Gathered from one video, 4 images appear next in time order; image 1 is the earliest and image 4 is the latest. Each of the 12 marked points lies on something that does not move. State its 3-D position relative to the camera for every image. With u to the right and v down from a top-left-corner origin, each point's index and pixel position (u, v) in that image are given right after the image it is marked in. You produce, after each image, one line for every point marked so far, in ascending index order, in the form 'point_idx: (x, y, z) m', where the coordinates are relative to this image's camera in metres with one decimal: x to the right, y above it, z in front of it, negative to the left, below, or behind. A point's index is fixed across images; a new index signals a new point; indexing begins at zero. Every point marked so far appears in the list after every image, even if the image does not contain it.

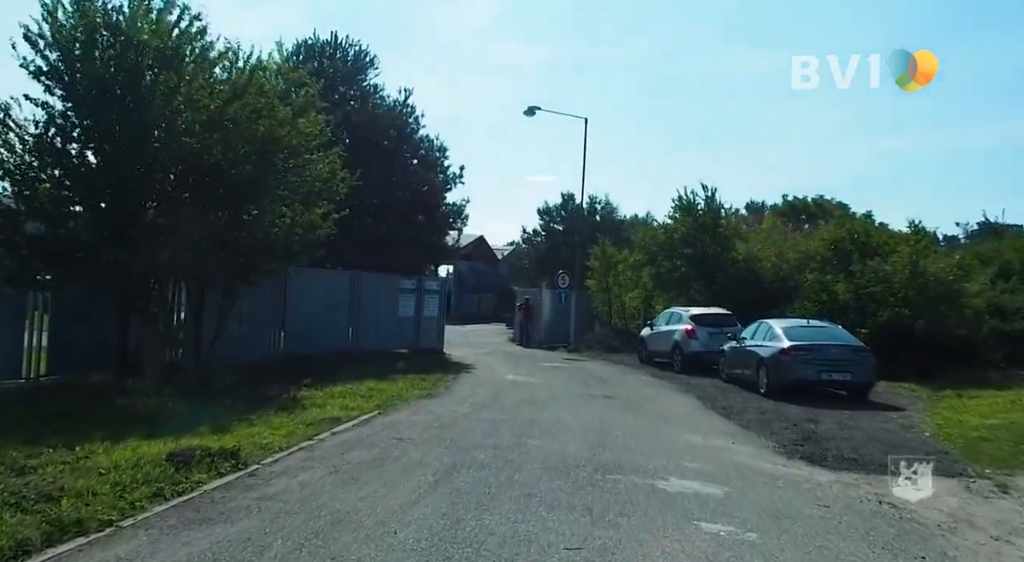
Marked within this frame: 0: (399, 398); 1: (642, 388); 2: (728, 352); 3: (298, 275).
0: (-1.7, -1.8, +12.8) m
1: (+2.6, -2.1, +16.5) m
2: (+4.8, -1.6, +18.2) m
3: (-5.0, +0.2, +19.5) m
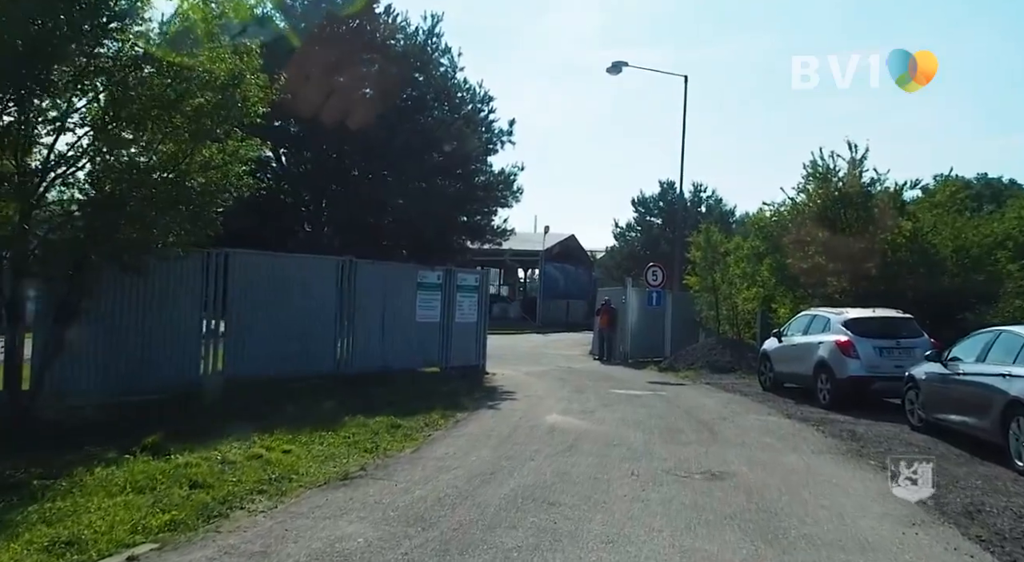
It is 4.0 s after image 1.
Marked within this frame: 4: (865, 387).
0: (-1.8, -1.5, +6.1) m
1: (+3.0, -1.9, +9.3) m
2: (+5.3, -1.3, +10.7) m
3: (-4.2, +0.4, +13.2) m
4: (+5.6, -1.7, +13.2) m
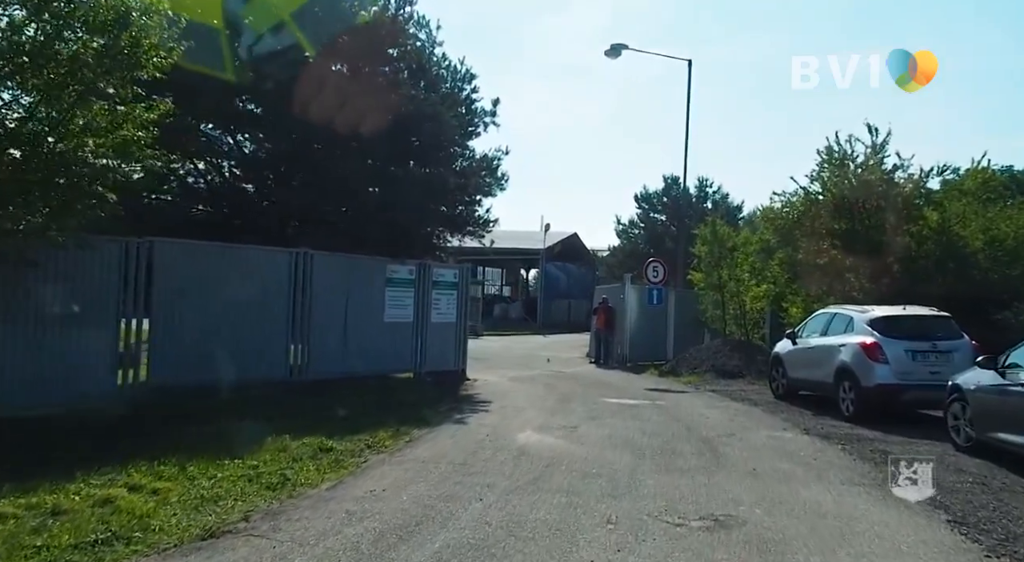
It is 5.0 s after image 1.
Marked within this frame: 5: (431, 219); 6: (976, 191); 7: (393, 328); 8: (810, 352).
0: (-2.2, -1.4, +4.3) m
1: (+2.5, -1.8, +7.4) m
2: (+4.9, -1.2, +8.8) m
3: (-4.6, +0.5, +11.4) m
4: (+5.2, -1.6, +11.3) m
5: (-1.7, +1.3, +17.9) m
6: (+11.1, +2.2, +19.9) m
7: (-2.2, -0.9, +15.3) m
8: (+4.8, -1.1, +13.4) m
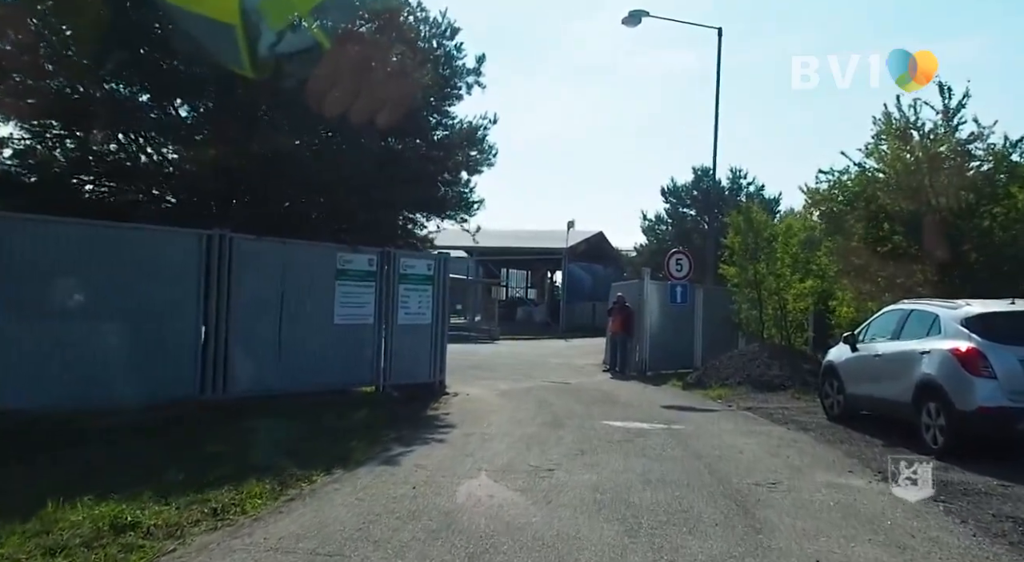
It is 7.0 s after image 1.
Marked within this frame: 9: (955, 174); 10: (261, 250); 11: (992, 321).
0: (-2.9, -1.3, +1.4) m
1: (+2.0, -1.6, +4.3) m
2: (+4.4, -1.0, +5.6) m
3: (-5.0, +0.6, +8.5) m
4: (+4.8, -1.4, +8.0) m
5: (-1.9, +1.4, +14.9) m
6: (+11.0, +2.3, +16.5) m
7: (-2.4, -0.7, +12.4) m
8: (+4.5, -1.0, +10.2) m
9: (+8.4, +2.0, +15.8) m
10: (-3.4, +0.4, +11.0) m
11: (+5.0, -0.4, +8.6) m
